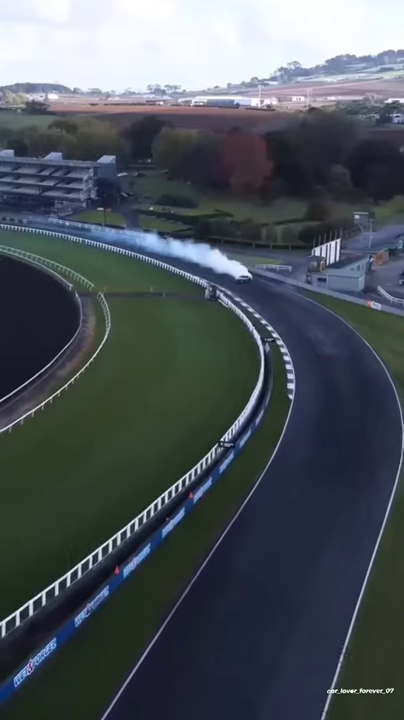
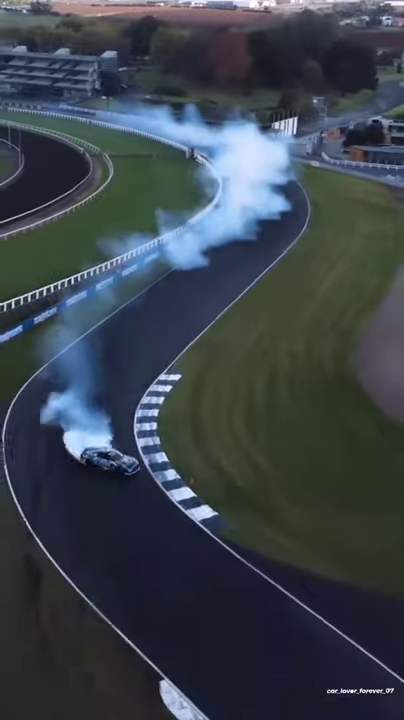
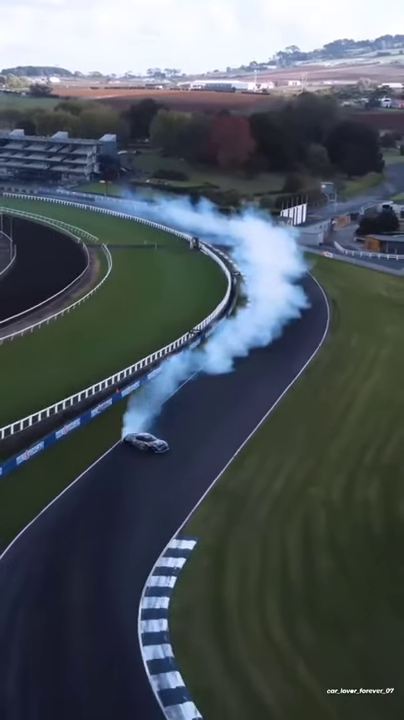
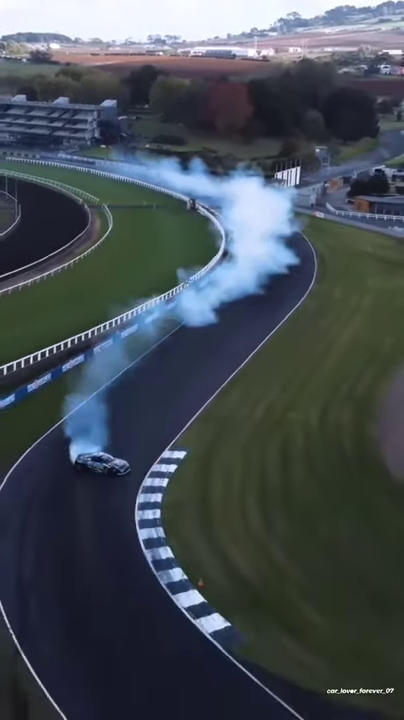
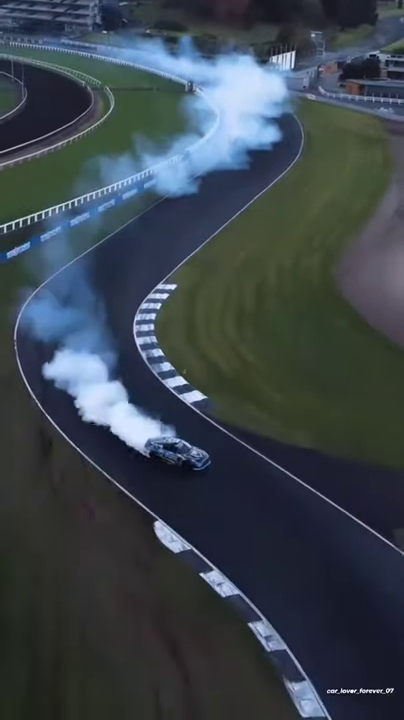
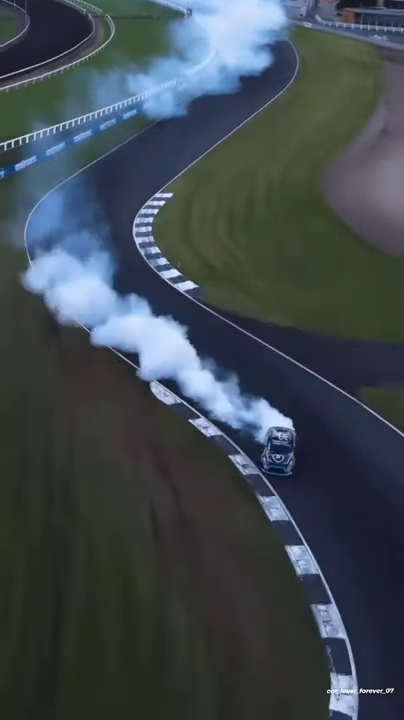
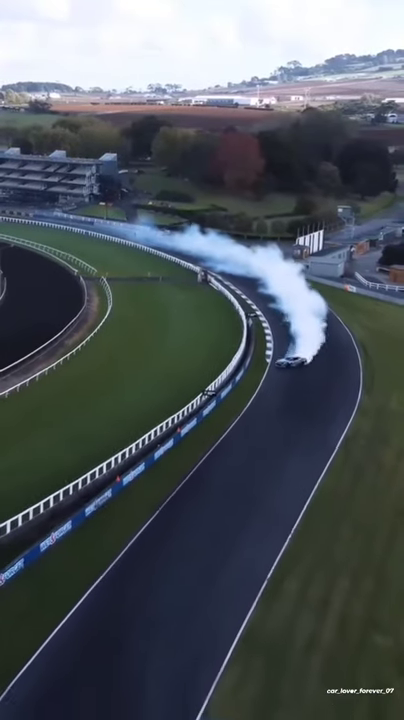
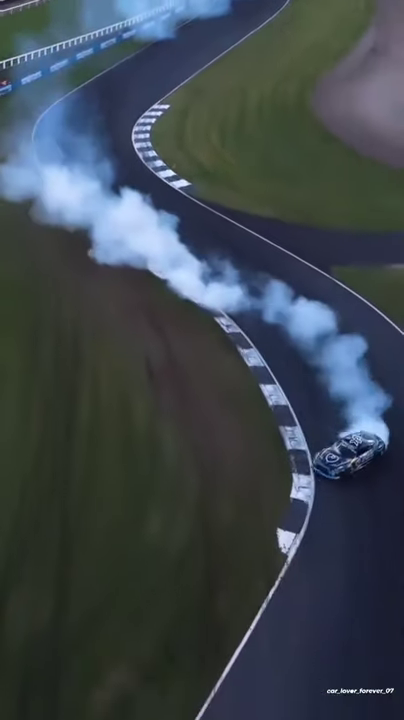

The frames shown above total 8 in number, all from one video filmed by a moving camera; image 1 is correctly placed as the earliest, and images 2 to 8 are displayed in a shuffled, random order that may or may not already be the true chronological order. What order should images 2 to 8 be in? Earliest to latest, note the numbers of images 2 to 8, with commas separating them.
7, 3, 4, 2, 5, 6, 8
